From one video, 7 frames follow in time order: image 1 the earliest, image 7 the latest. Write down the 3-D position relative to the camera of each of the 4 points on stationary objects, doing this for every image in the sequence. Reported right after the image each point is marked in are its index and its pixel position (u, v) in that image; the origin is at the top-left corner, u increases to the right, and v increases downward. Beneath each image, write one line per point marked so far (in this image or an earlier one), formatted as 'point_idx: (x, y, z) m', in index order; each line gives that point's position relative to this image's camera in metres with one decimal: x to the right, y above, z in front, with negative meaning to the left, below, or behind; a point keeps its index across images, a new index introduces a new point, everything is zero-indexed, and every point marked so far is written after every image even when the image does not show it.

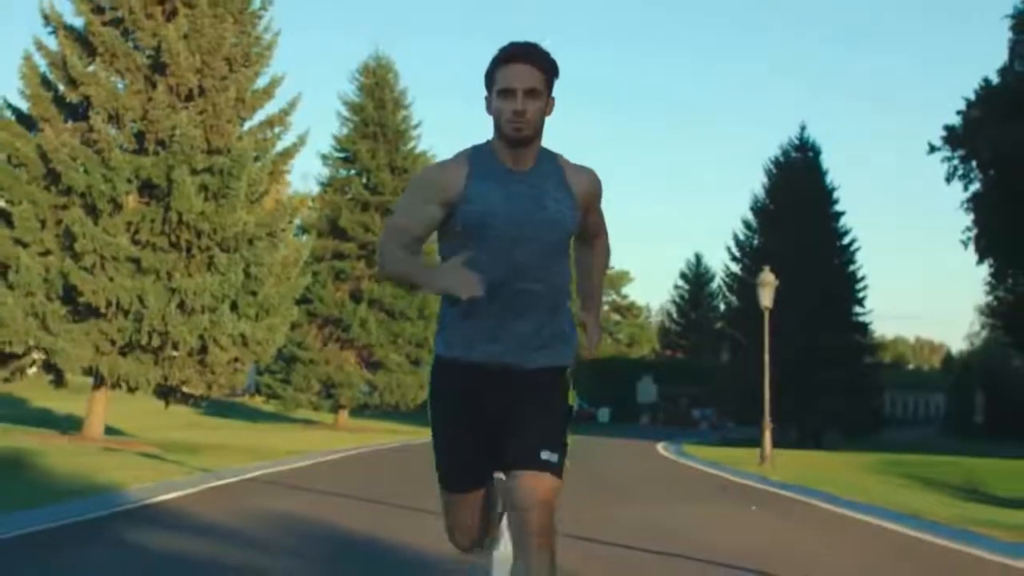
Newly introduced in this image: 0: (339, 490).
0: (-2.0, -2.3, +17.2) m
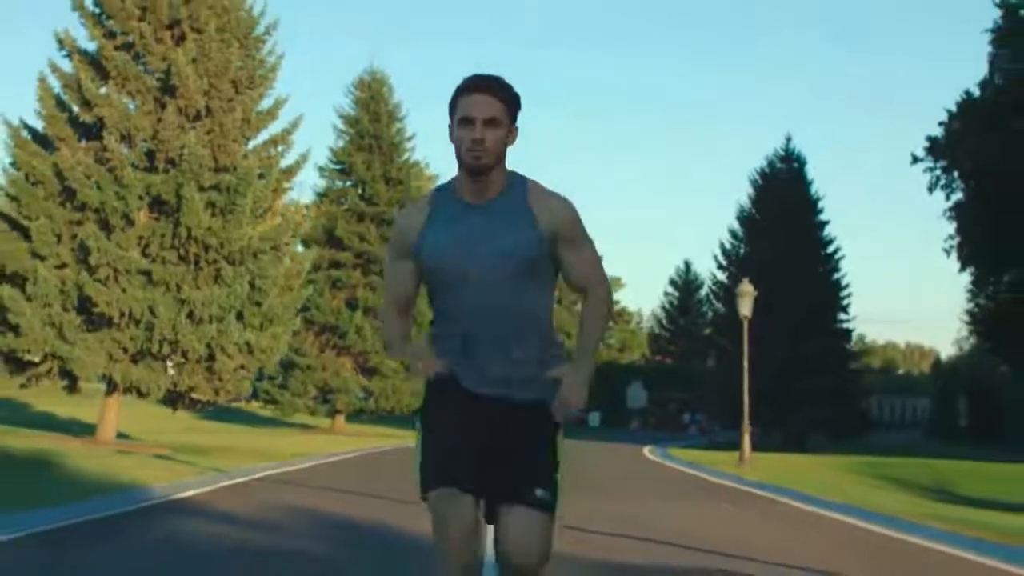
0: (-2.1, -2.5, +18.6) m
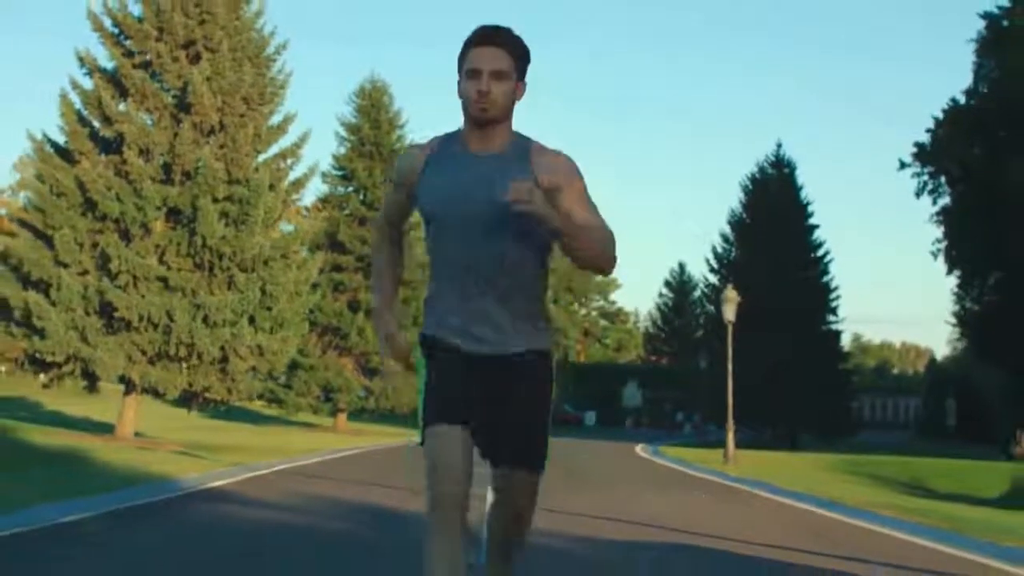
0: (-2.2, -2.6, +20.1) m
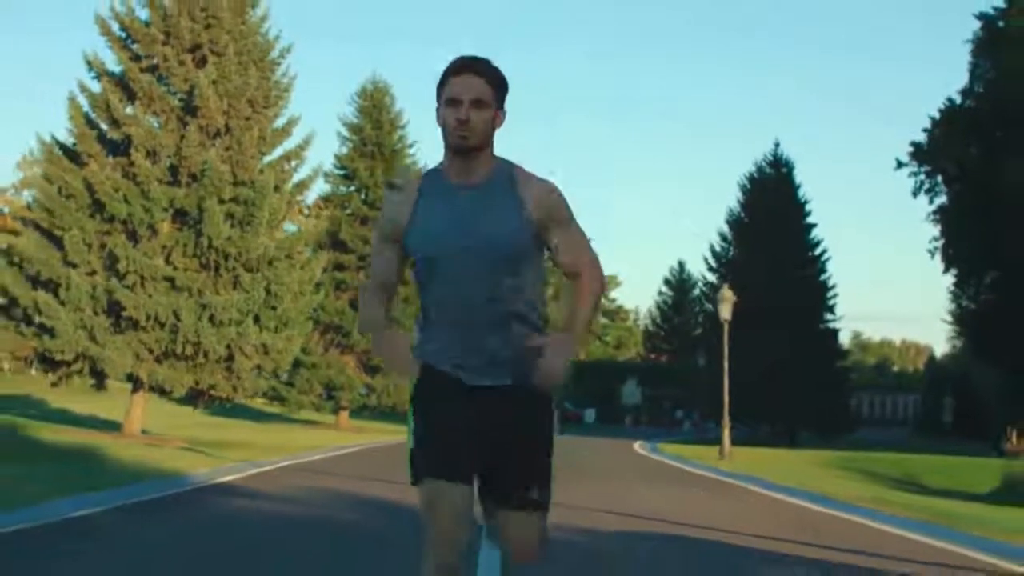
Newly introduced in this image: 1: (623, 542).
0: (-2.1, -2.6, +20.7) m
1: (+1.1, -2.5, +14.5) m
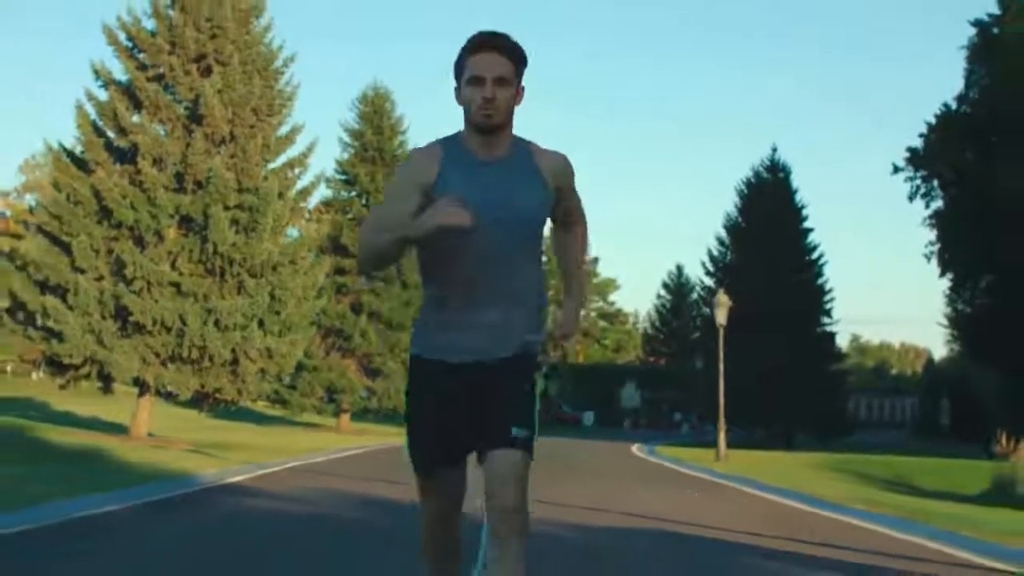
0: (-2.2, -2.7, +21.2) m
1: (+1.1, -2.6, +15.1) m
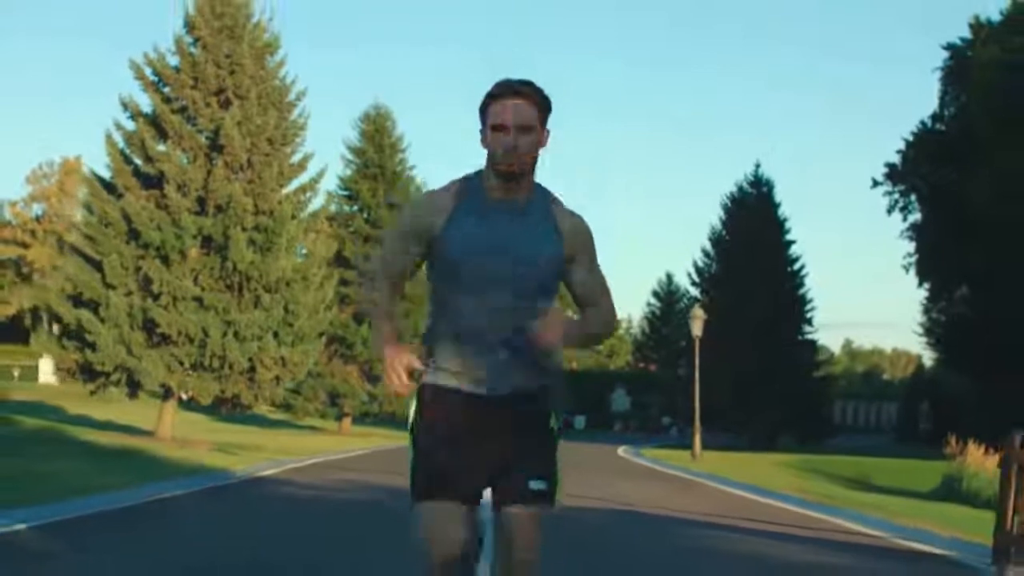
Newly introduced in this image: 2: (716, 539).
0: (-2.3, -3.0, +24.0) m
1: (+1.0, -2.9, +17.9) m
2: (+2.1, -2.8, +16.1) m
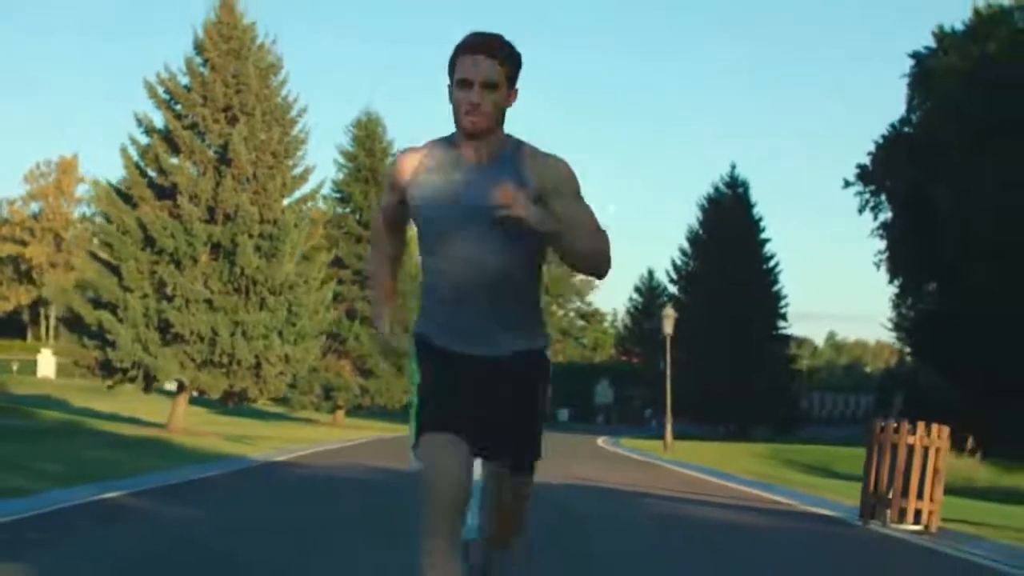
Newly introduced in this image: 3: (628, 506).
0: (-2.6, -3.1, +26.7) m
1: (+0.8, -3.0, +20.6) m
2: (+1.9, -2.9, +18.9) m
3: (+1.5, -2.9, +18.8) m
